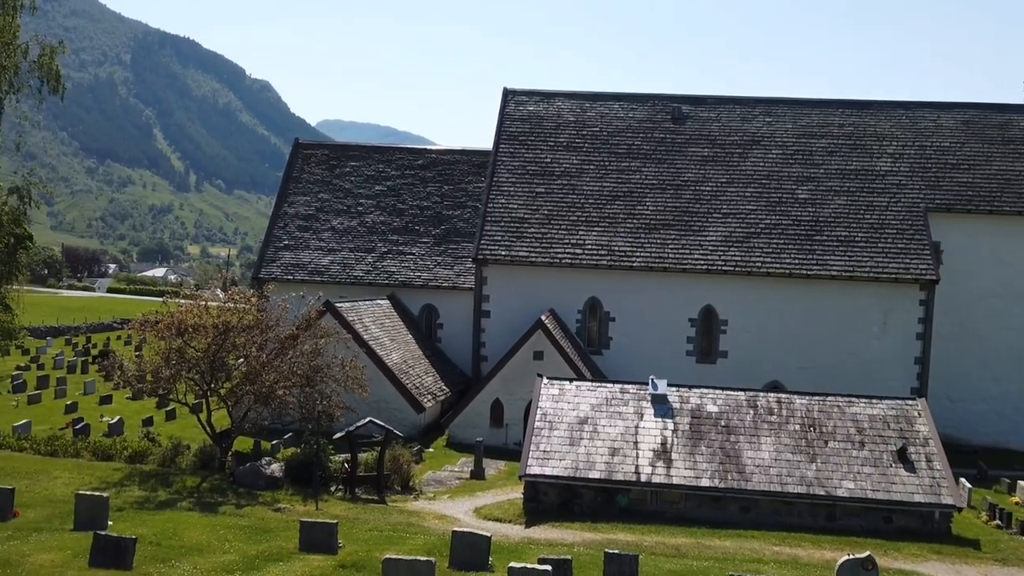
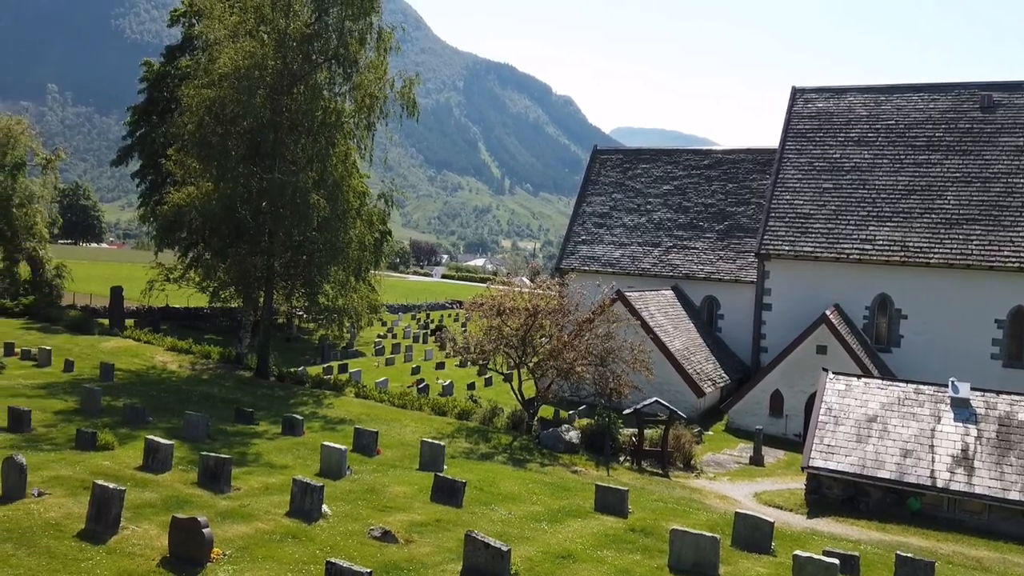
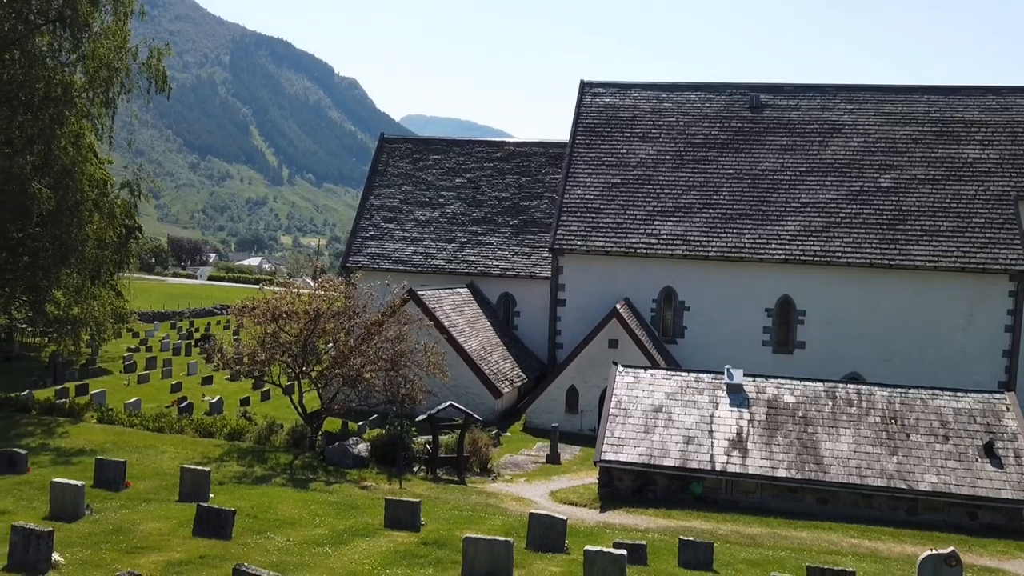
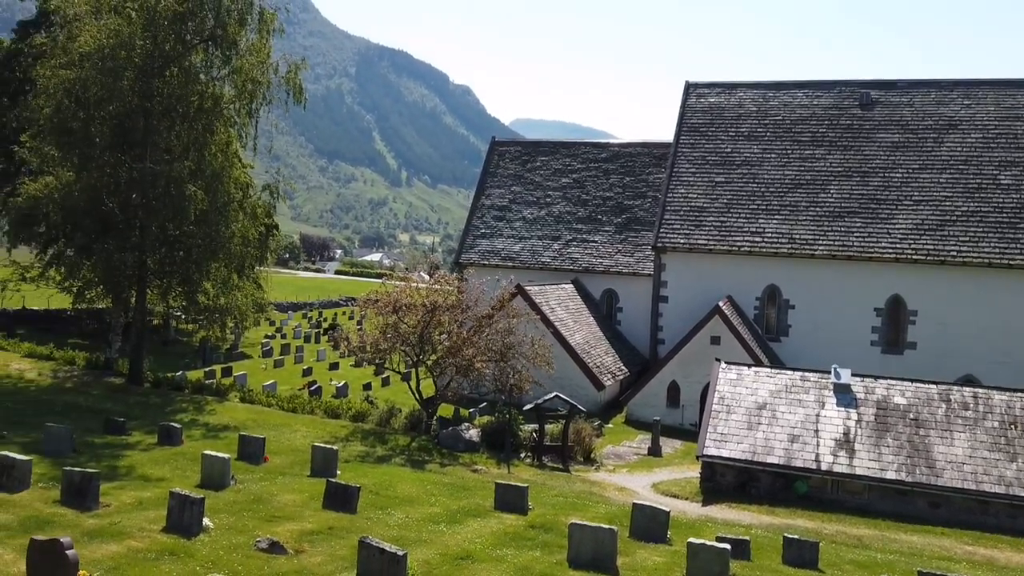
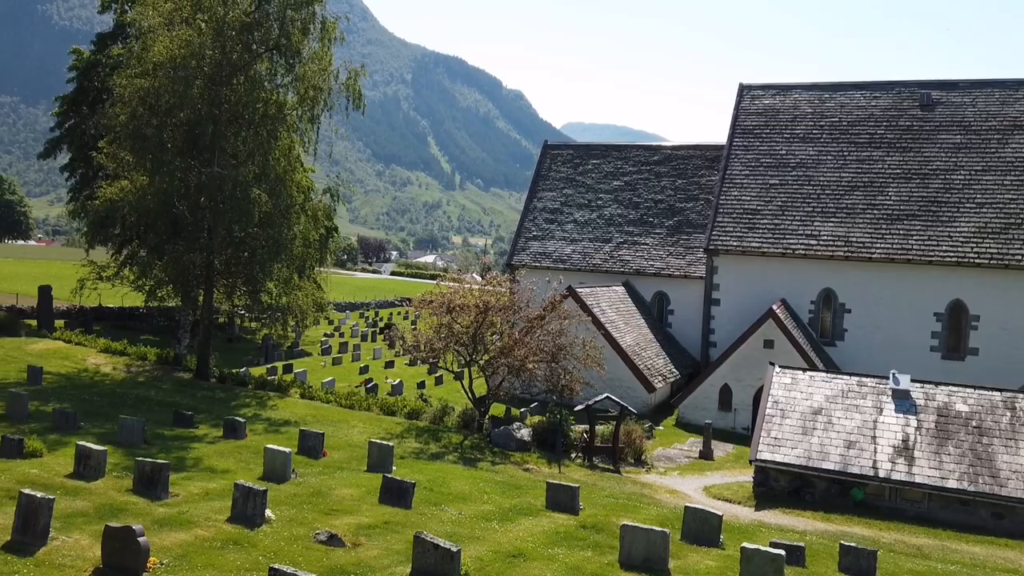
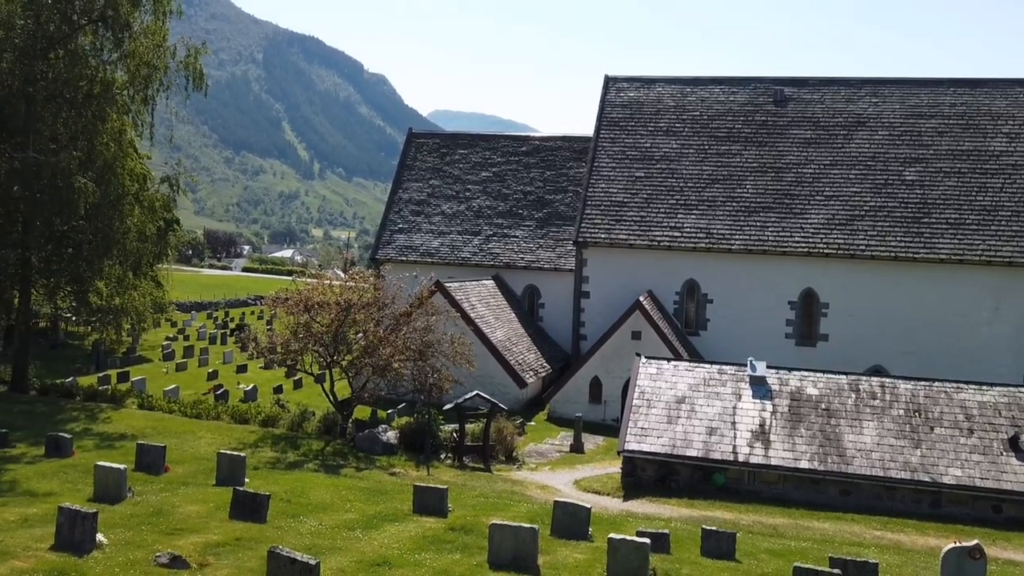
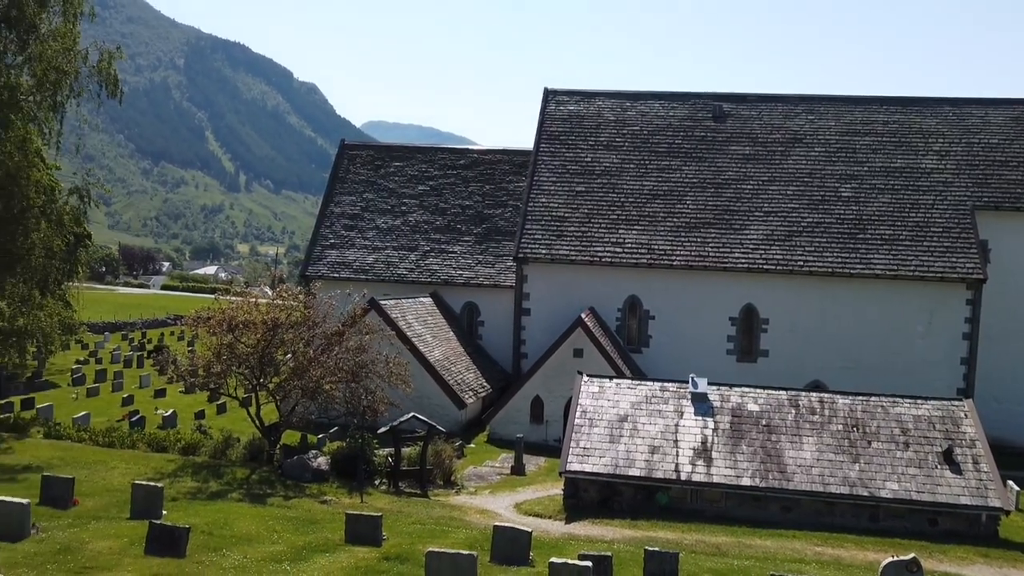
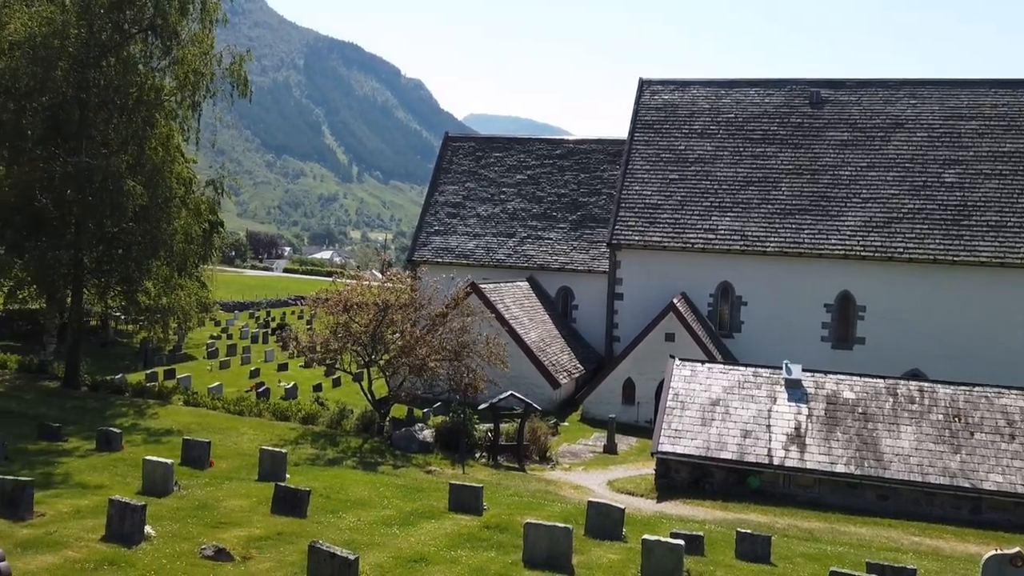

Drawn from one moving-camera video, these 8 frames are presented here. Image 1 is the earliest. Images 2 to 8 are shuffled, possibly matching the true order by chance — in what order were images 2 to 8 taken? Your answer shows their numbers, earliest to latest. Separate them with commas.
7, 3, 6, 8, 4, 5, 2
